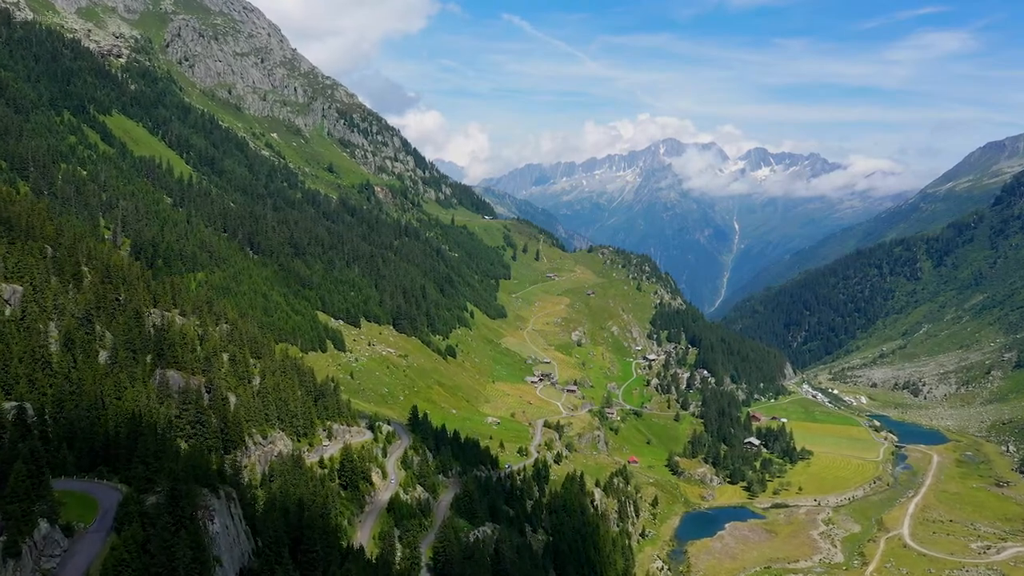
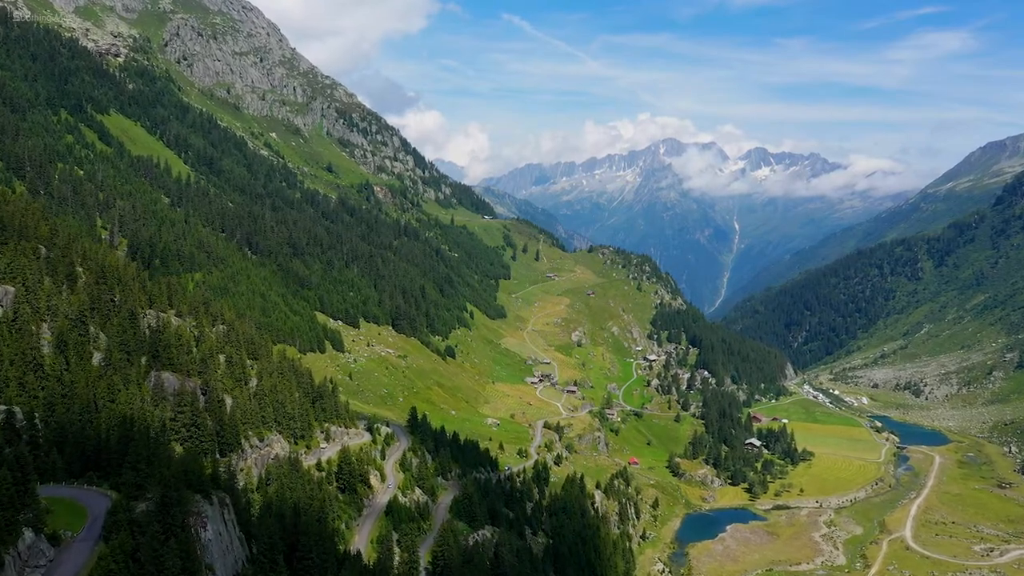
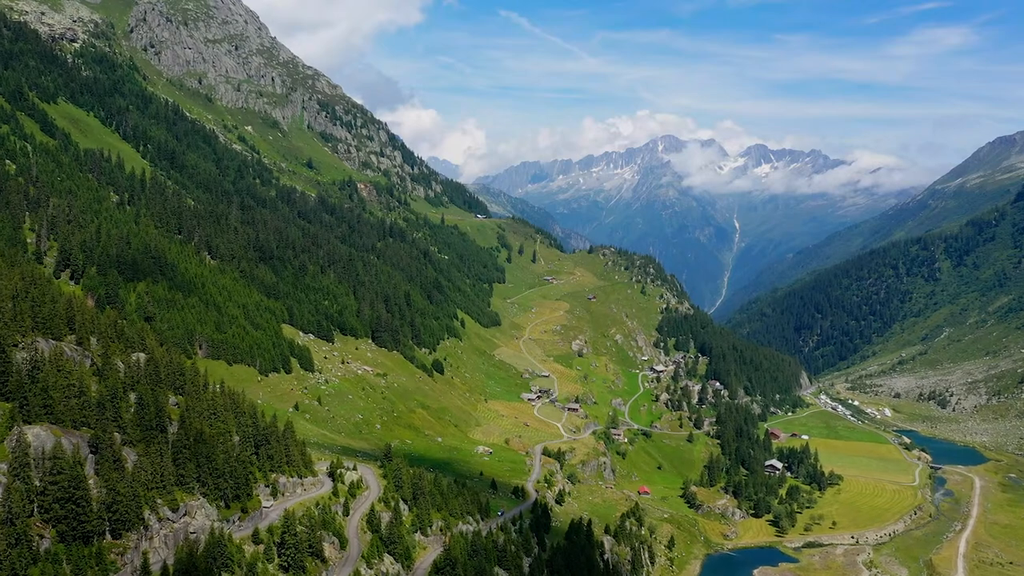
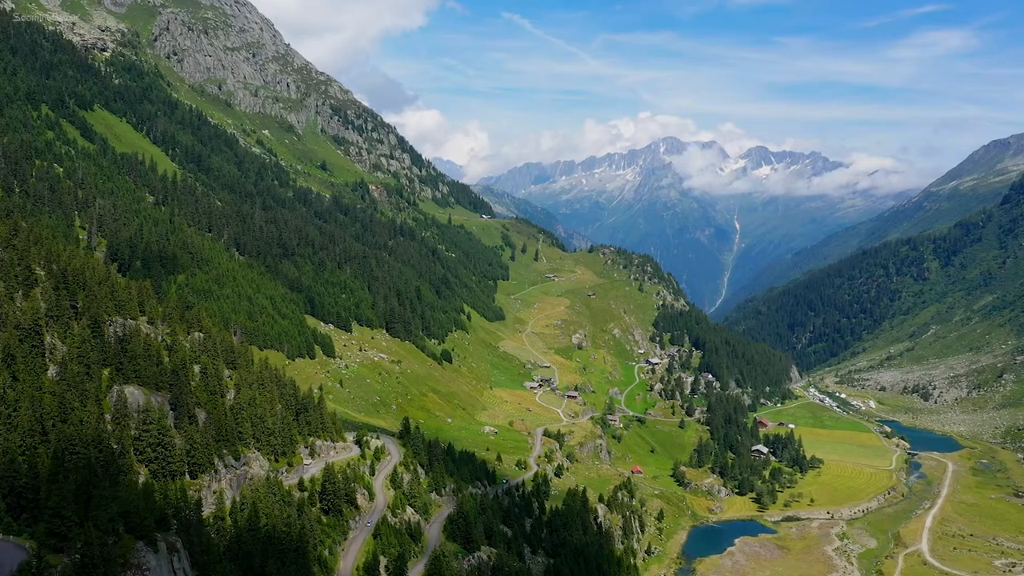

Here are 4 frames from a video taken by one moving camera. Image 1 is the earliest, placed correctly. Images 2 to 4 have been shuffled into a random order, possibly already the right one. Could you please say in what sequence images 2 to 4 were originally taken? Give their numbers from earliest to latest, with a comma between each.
2, 4, 3
